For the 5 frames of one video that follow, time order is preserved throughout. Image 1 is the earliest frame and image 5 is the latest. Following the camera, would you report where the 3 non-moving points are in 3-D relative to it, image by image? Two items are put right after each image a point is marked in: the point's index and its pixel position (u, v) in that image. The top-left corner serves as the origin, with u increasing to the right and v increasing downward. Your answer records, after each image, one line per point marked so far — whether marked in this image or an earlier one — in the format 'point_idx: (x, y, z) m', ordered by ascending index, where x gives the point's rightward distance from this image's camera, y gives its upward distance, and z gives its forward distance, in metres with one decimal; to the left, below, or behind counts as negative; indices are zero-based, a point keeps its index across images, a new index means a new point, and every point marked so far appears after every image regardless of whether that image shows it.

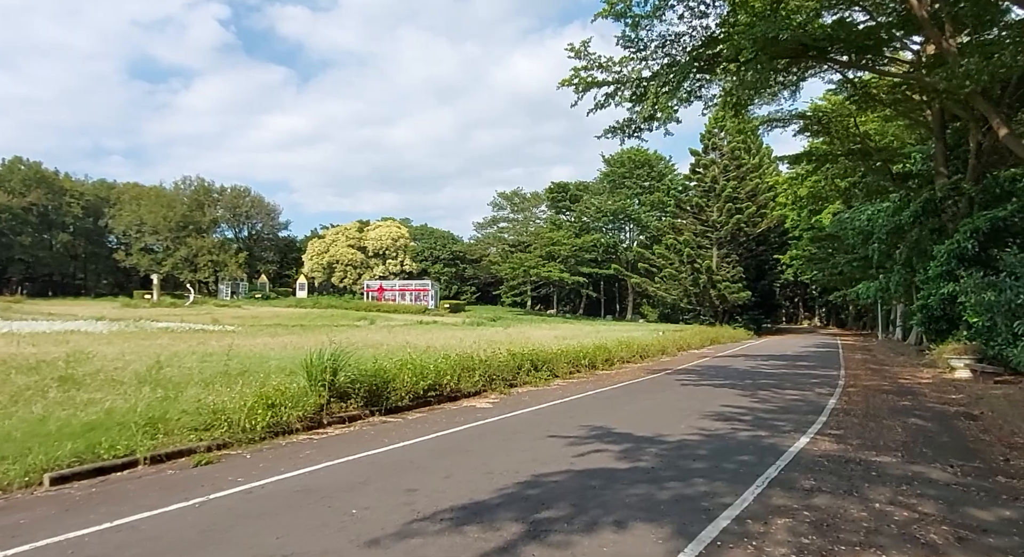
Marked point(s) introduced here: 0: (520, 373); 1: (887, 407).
0: (+0.1, -1.9, +12.3) m
1: (+6.1, -2.1, +10.2) m
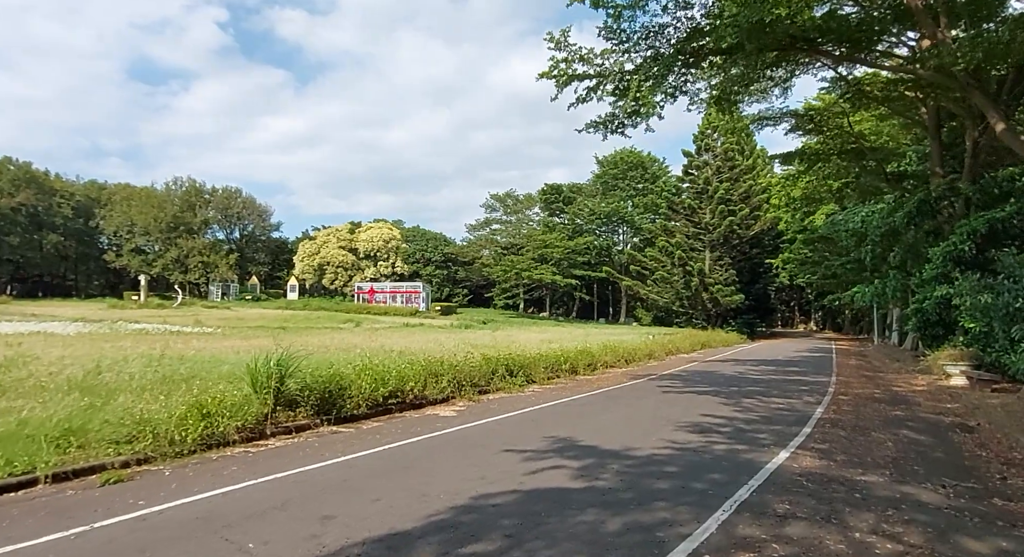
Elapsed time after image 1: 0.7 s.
0: (-0.4, -1.9, +11.8) m
1: (+5.6, -2.1, +9.6) m
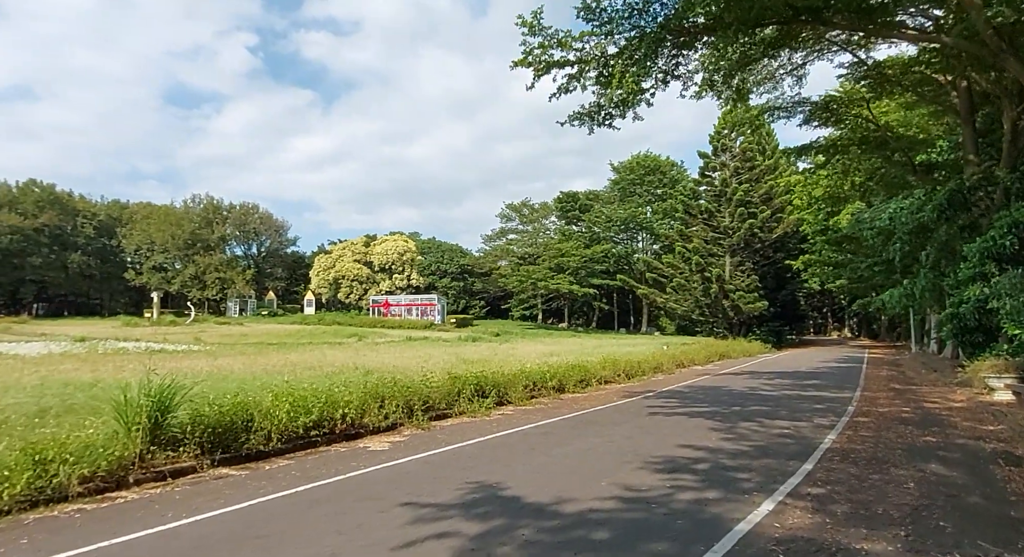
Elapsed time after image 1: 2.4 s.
0: (-0.9, -2.0, +10.4) m
1: (+4.9, -2.1, +7.9) m
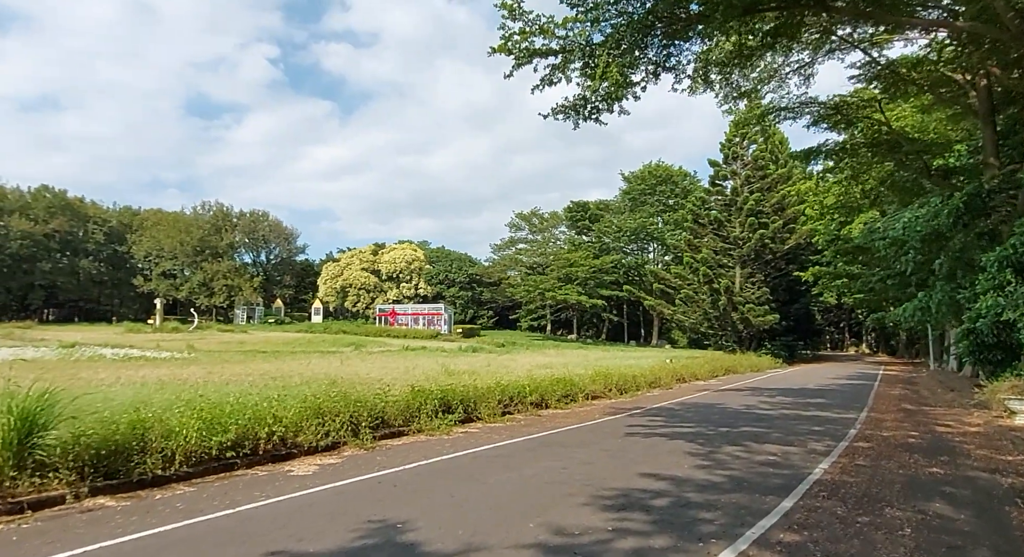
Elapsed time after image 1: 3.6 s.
0: (-1.5, -2.1, +9.5) m
1: (+4.3, -2.2, +6.9) m
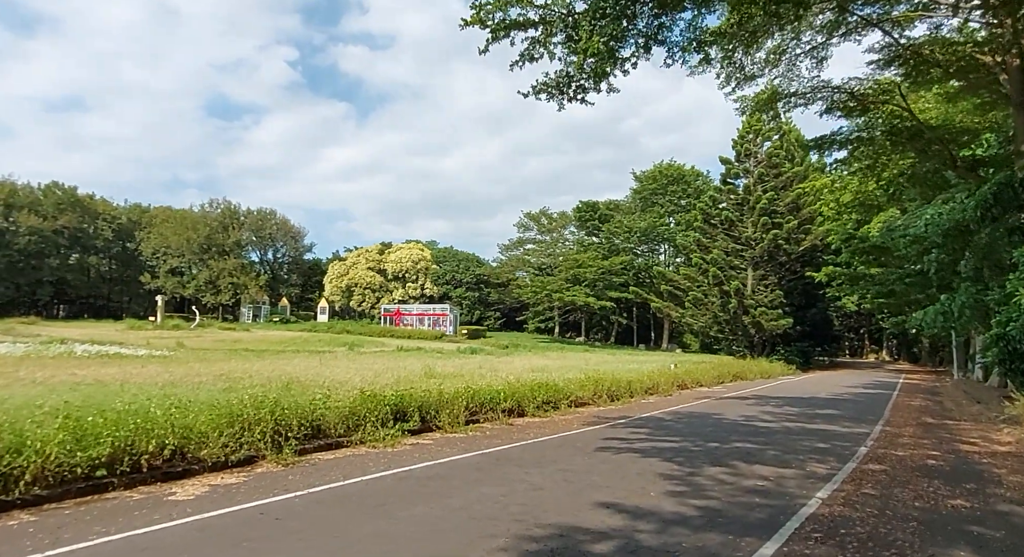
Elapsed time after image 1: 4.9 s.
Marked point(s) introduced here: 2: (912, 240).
0: (-2.0, -2.0, +8.4) m
1: (+3.7, -2.1, +5.7) m
2: (+9.9, +1.0, +15.7) m
